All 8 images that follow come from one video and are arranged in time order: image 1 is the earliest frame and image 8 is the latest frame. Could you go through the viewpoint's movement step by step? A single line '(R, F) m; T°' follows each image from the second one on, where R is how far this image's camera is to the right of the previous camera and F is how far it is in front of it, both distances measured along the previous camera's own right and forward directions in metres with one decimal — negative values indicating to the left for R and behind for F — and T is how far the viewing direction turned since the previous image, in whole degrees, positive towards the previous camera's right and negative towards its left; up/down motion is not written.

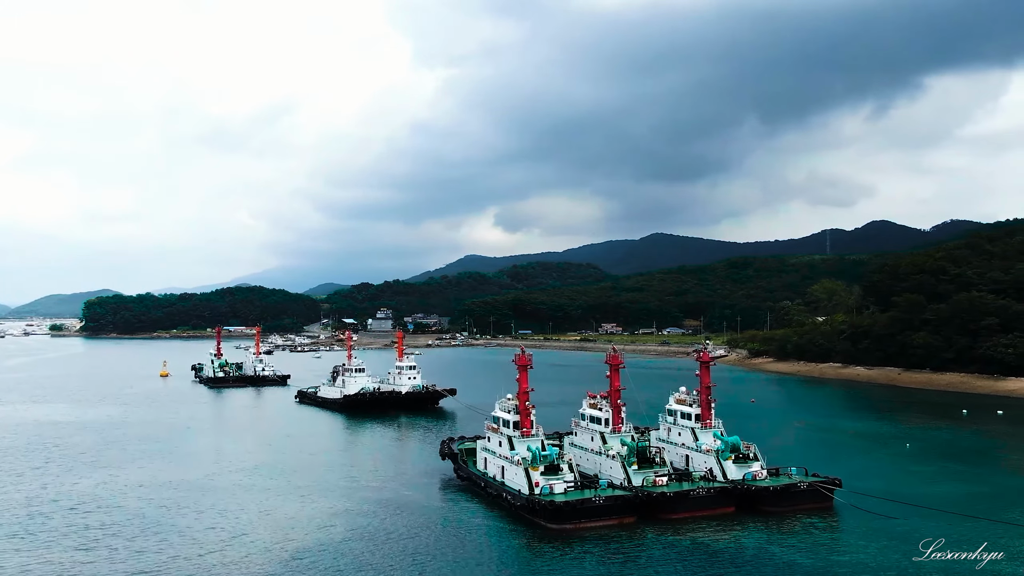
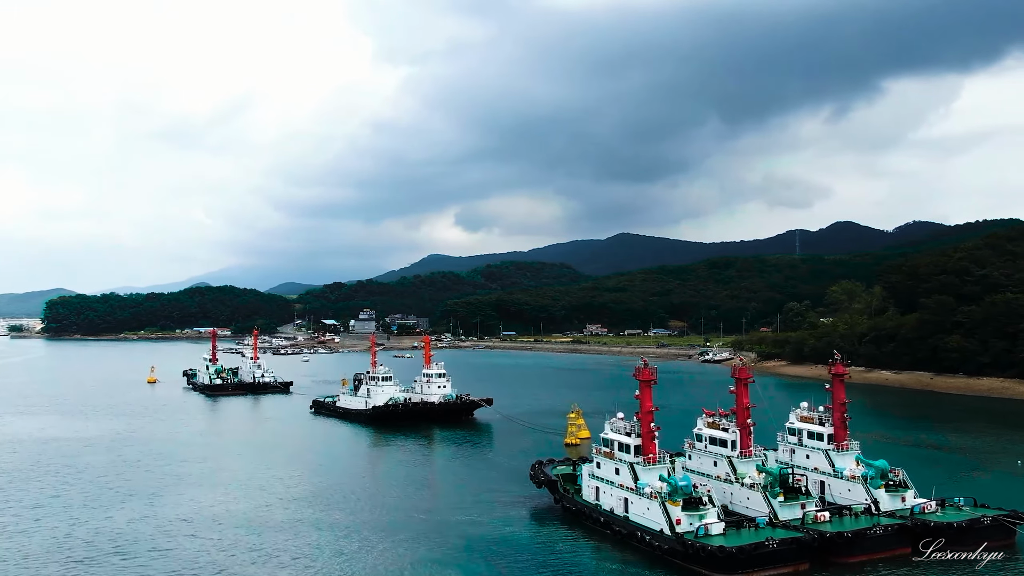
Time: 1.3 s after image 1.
(-4.3, +3.1) m; +2°
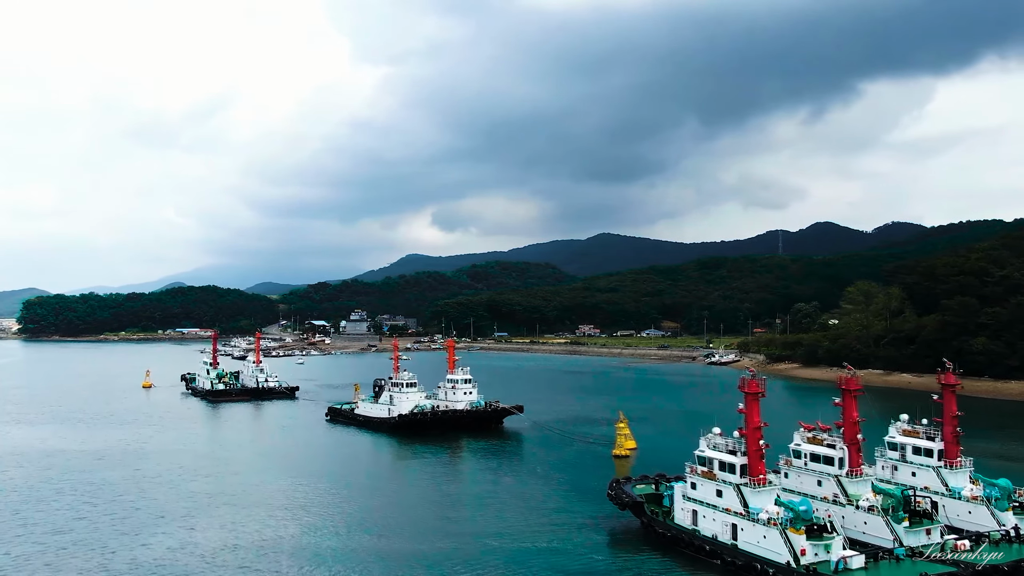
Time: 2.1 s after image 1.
(-2.8, +2.0) m; +1°
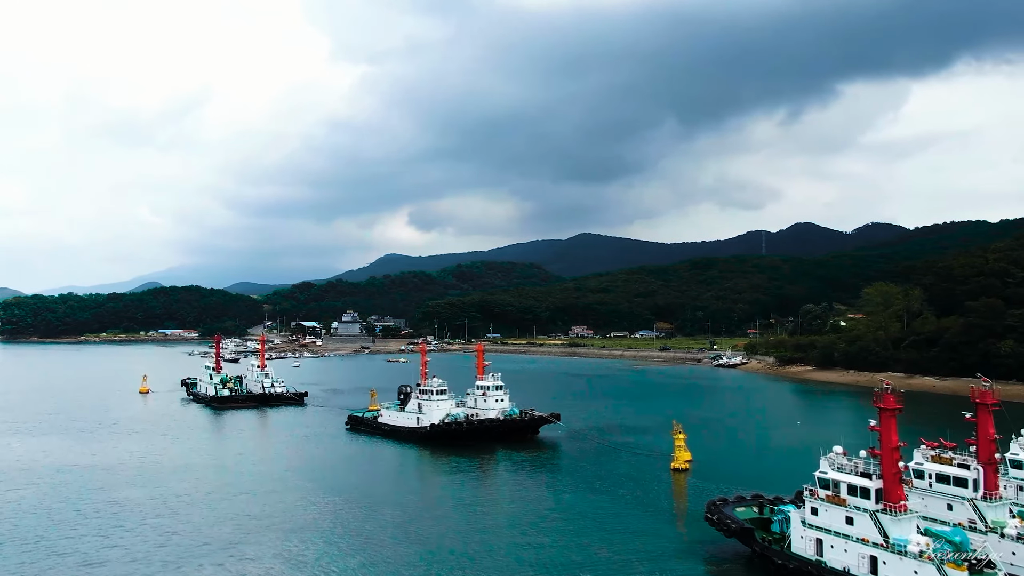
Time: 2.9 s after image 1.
(-2.9, +2.0) m; +1°
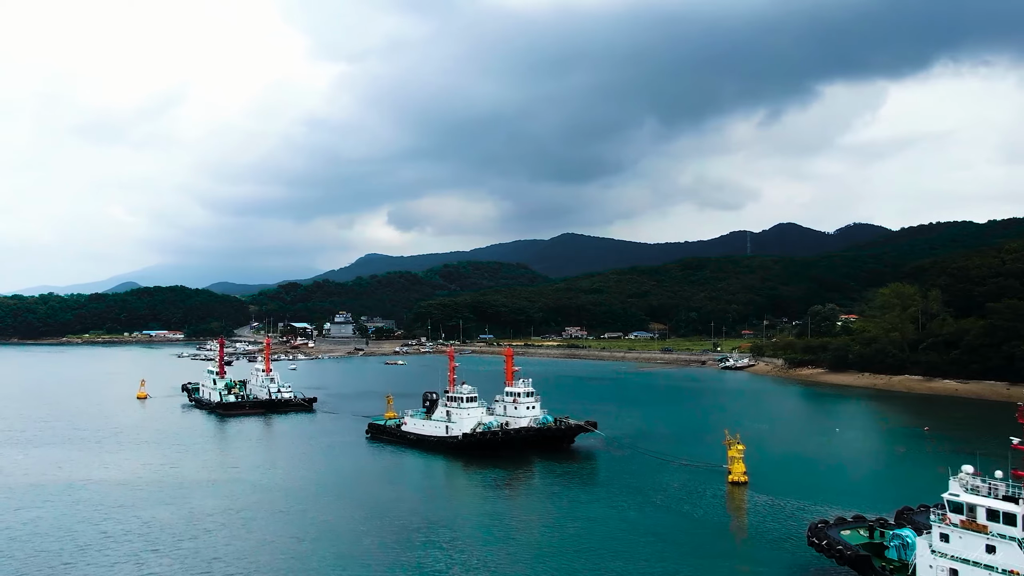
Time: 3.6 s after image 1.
(-2.6, +1.7) m; +1°
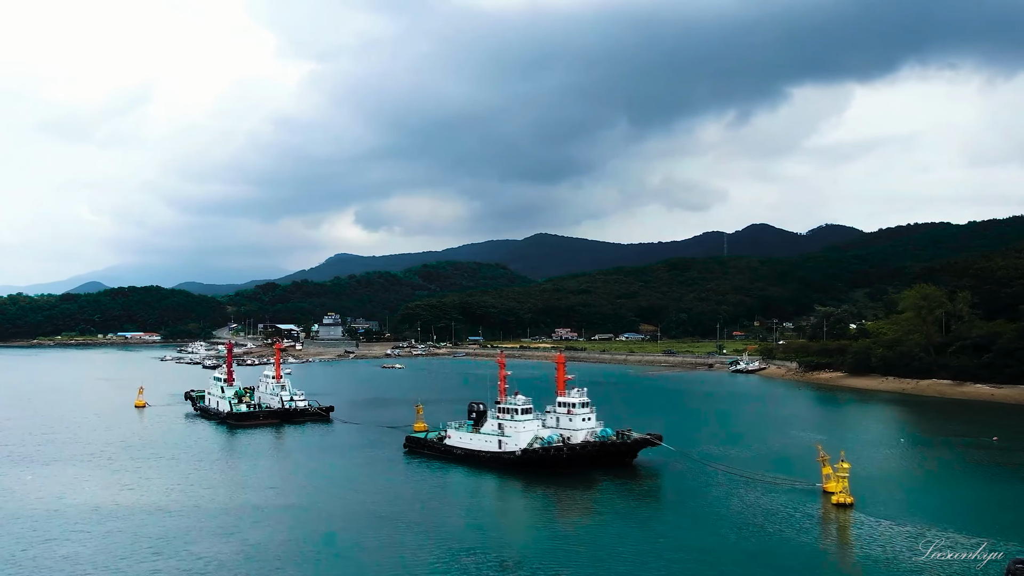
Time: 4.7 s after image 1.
(-4.1, +2.7) m; +2°
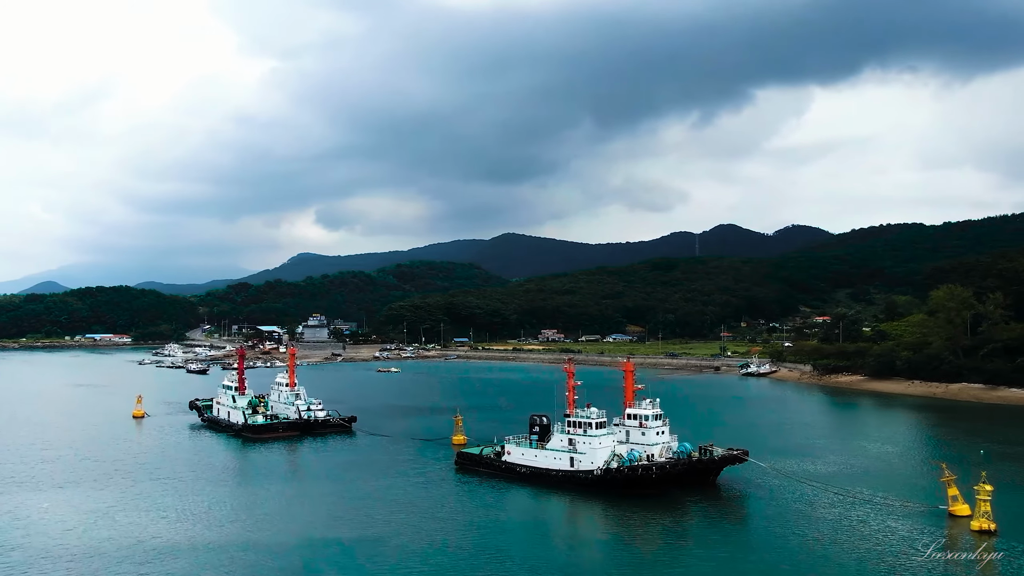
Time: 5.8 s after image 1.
(-4.6, +3.0) m; +2°
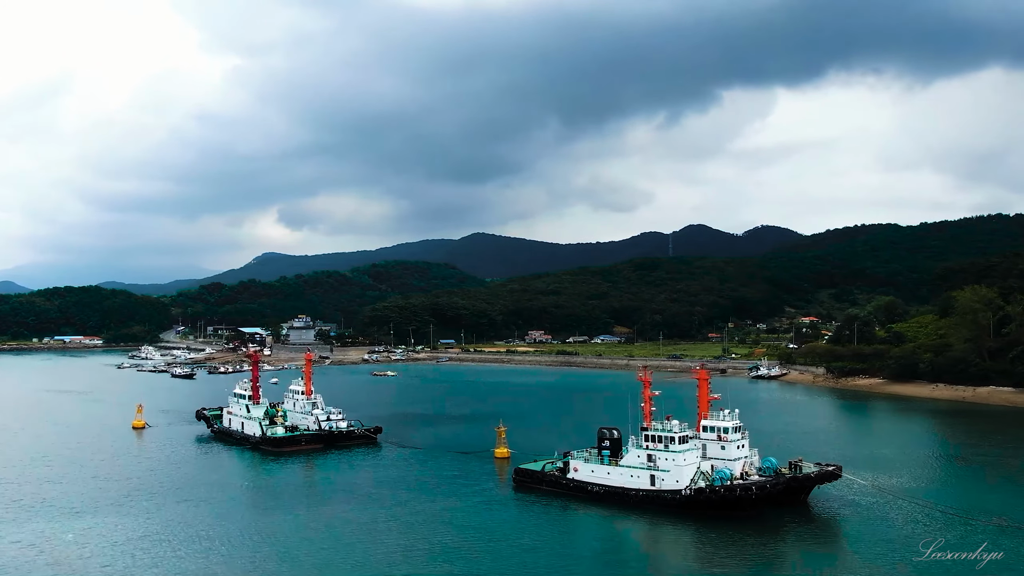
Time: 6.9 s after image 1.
(-4.3, +2.8) m; +2°
